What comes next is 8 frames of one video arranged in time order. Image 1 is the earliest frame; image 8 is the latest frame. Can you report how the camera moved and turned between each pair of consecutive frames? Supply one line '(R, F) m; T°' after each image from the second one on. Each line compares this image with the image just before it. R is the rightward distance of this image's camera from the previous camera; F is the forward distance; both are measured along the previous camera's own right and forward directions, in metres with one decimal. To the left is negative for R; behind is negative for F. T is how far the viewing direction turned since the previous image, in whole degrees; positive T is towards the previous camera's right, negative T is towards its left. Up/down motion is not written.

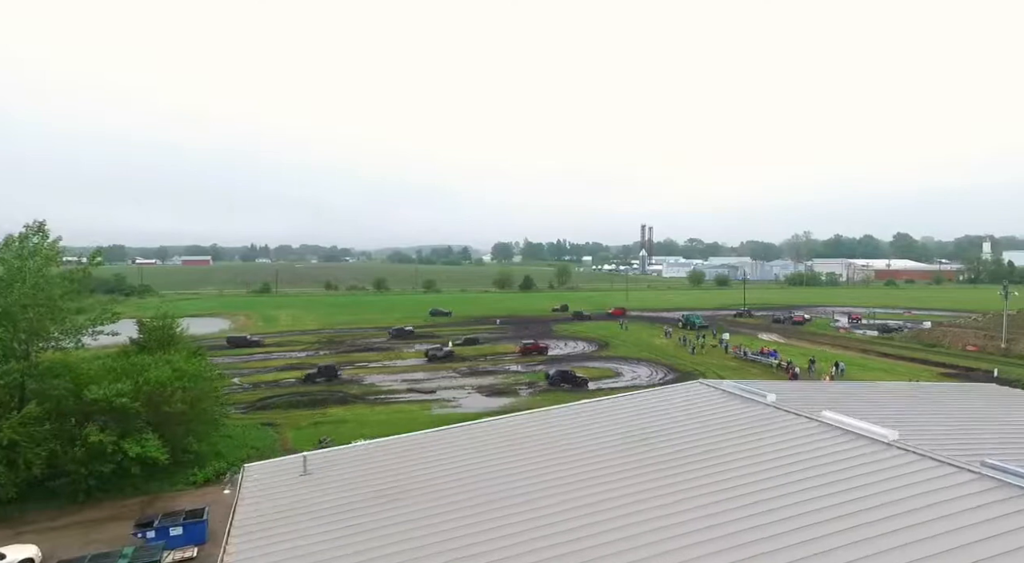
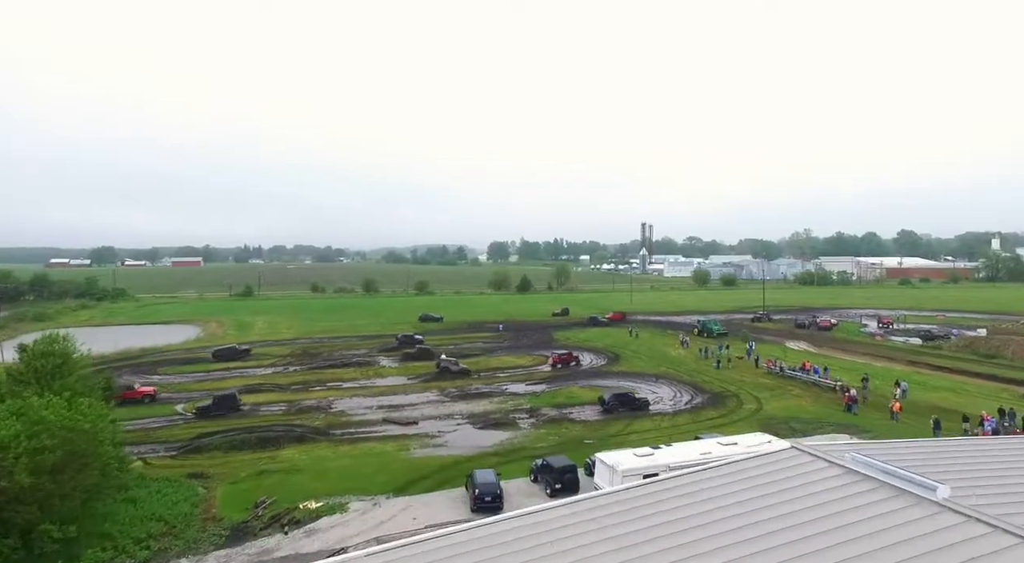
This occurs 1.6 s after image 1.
(0.0, +9.0) m; 0°
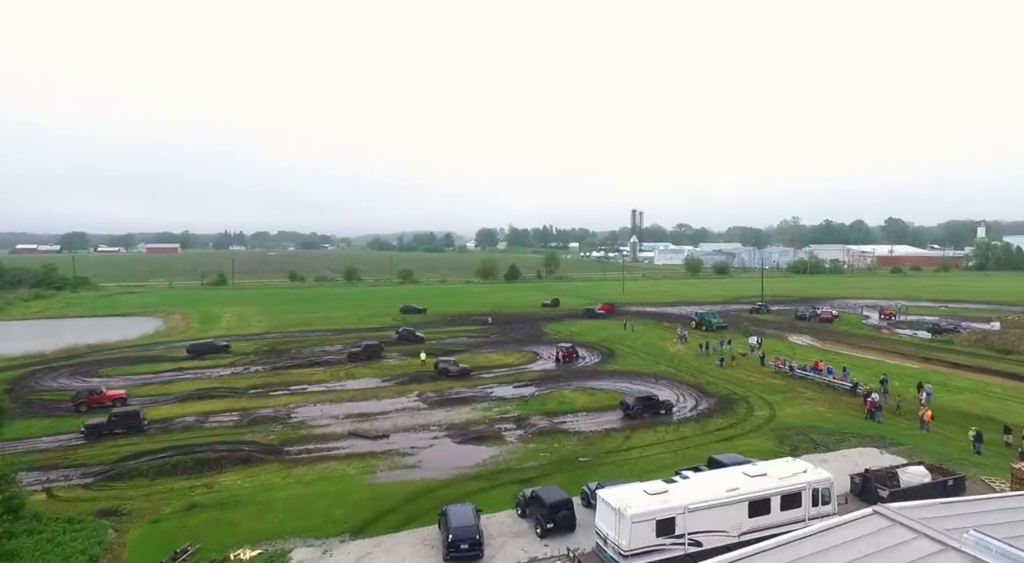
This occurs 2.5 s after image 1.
(+0.2, +5.3) m; +1°
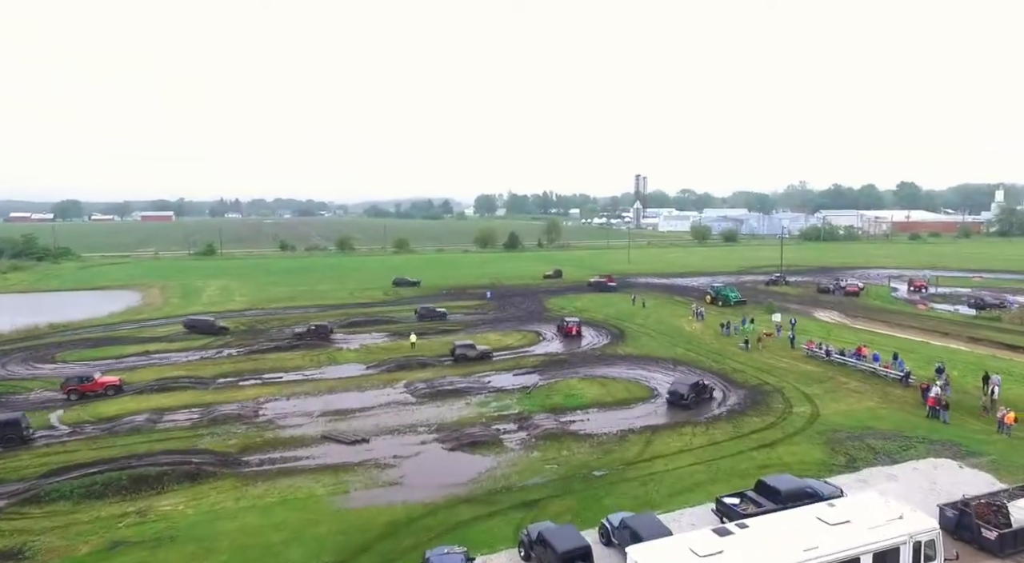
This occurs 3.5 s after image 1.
(0.0, +5.8) m; 0°
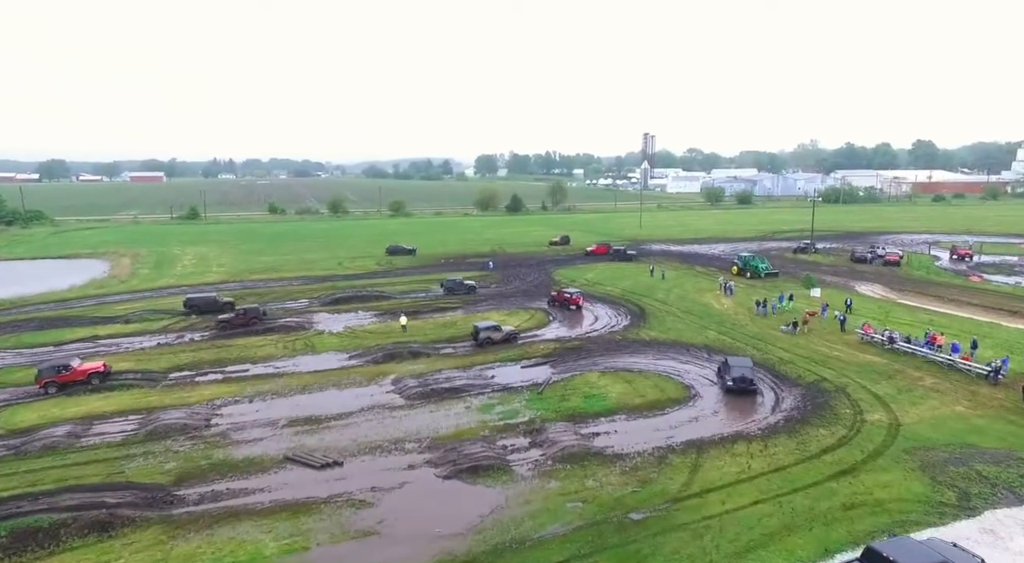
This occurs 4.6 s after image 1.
(-0.3, +6.9) m; 0°
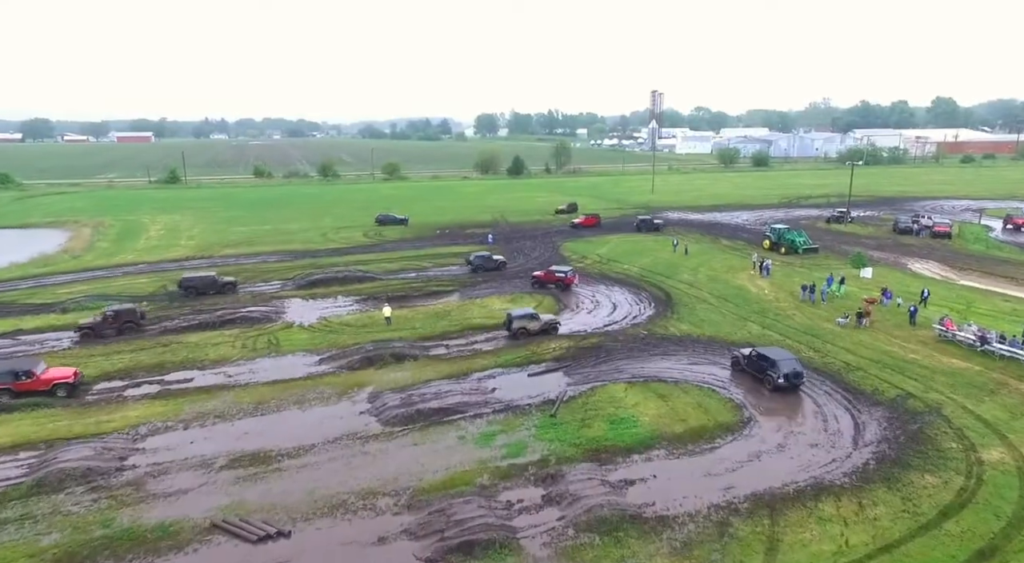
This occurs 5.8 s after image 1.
(-0.2, +7.1) m; 0°
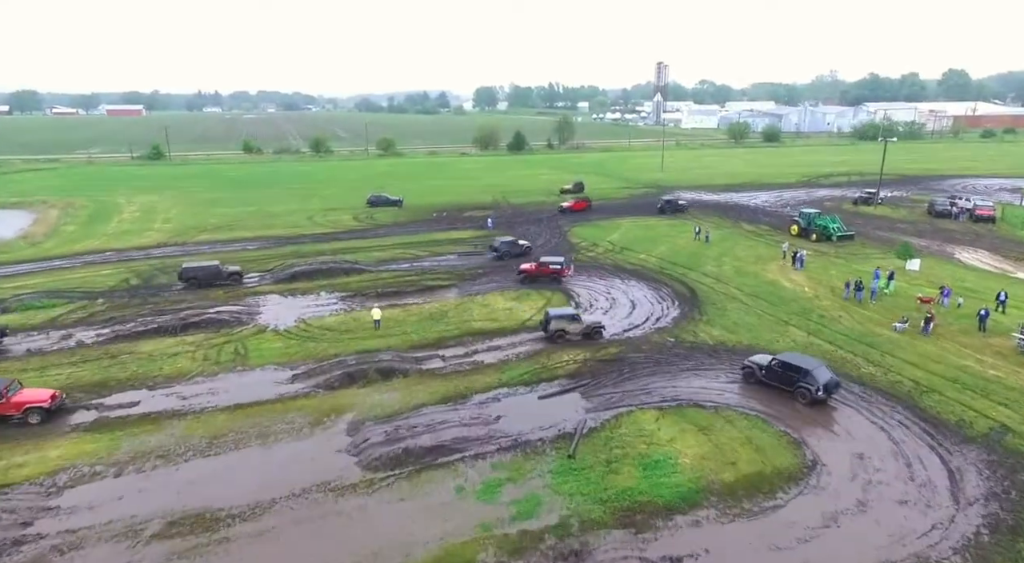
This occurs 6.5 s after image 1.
(-0.3, +5.0) m; 0°
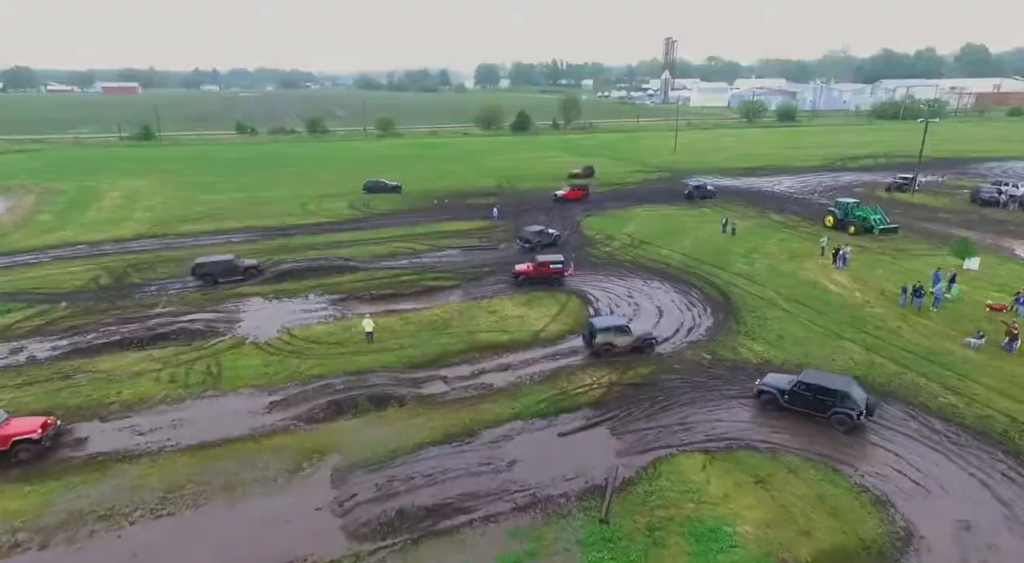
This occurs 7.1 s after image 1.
(-0.4, +4.1) m; 0°
